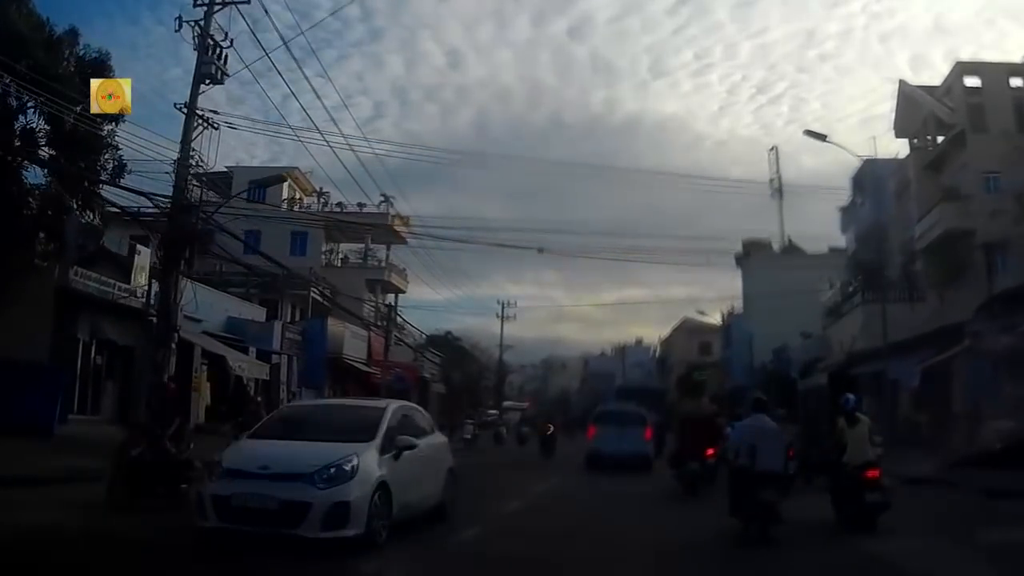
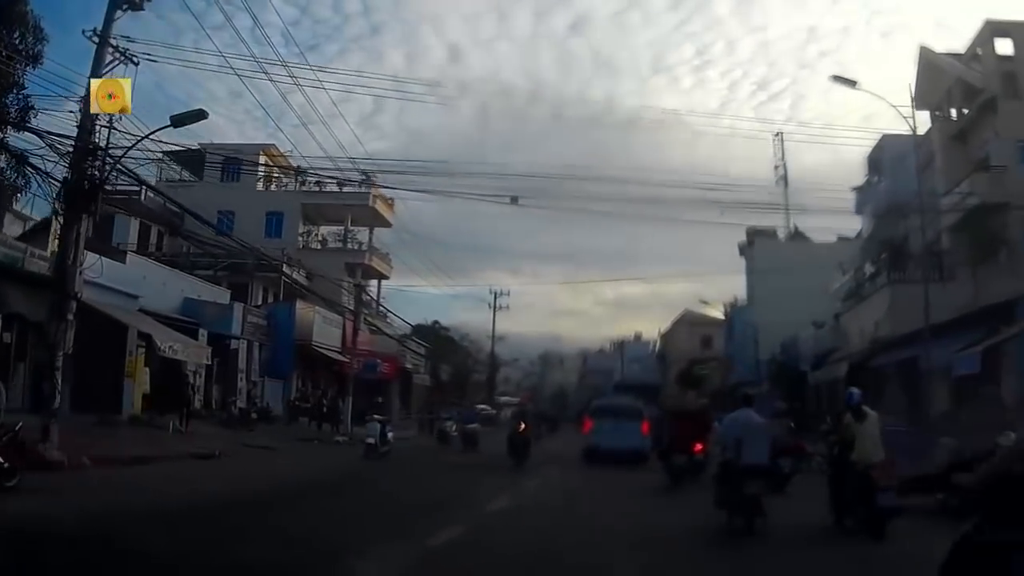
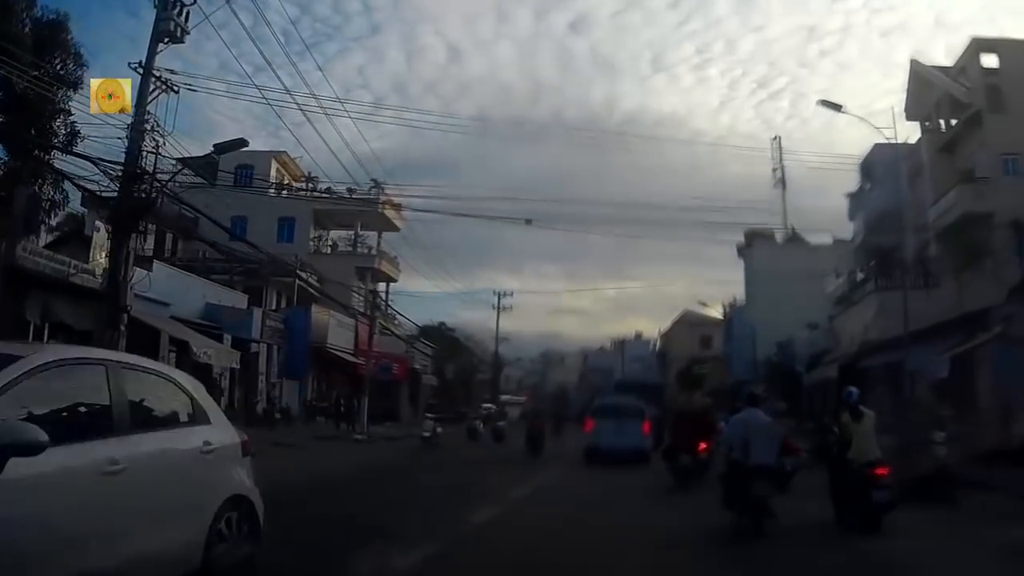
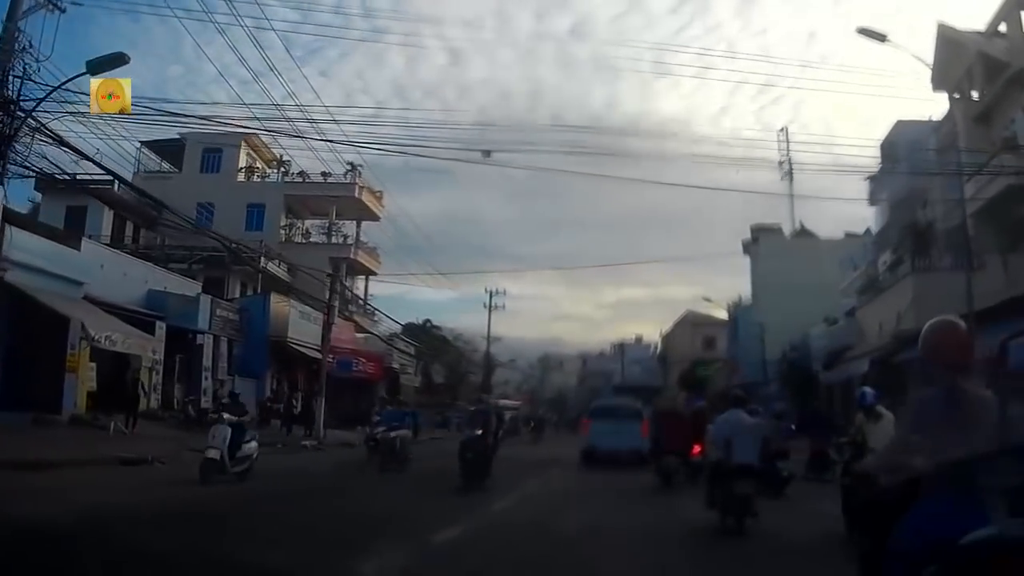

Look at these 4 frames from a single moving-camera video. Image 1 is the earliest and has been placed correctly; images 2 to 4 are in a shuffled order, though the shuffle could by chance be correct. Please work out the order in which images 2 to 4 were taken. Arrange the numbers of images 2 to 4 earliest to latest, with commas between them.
3, 2, 4
